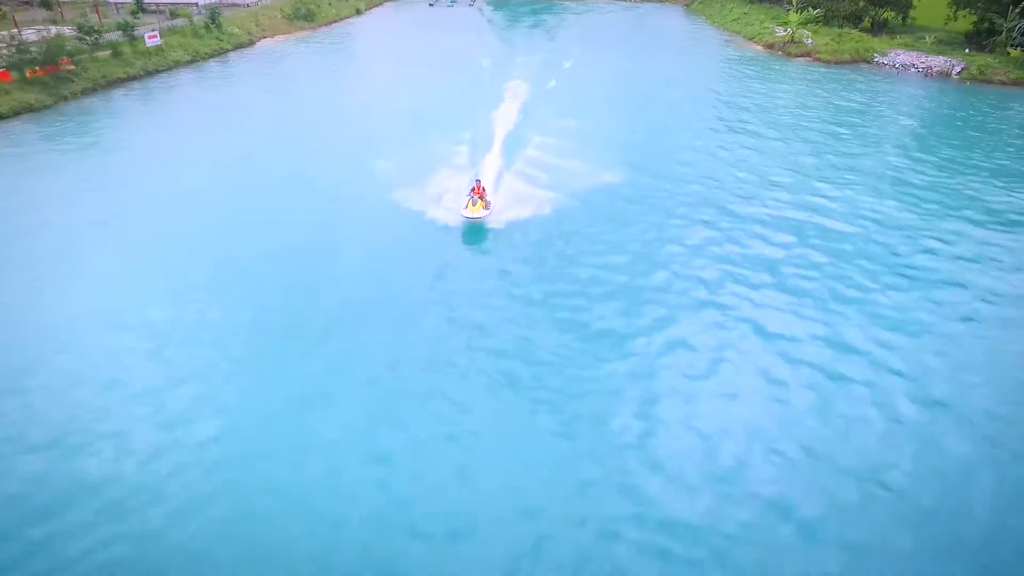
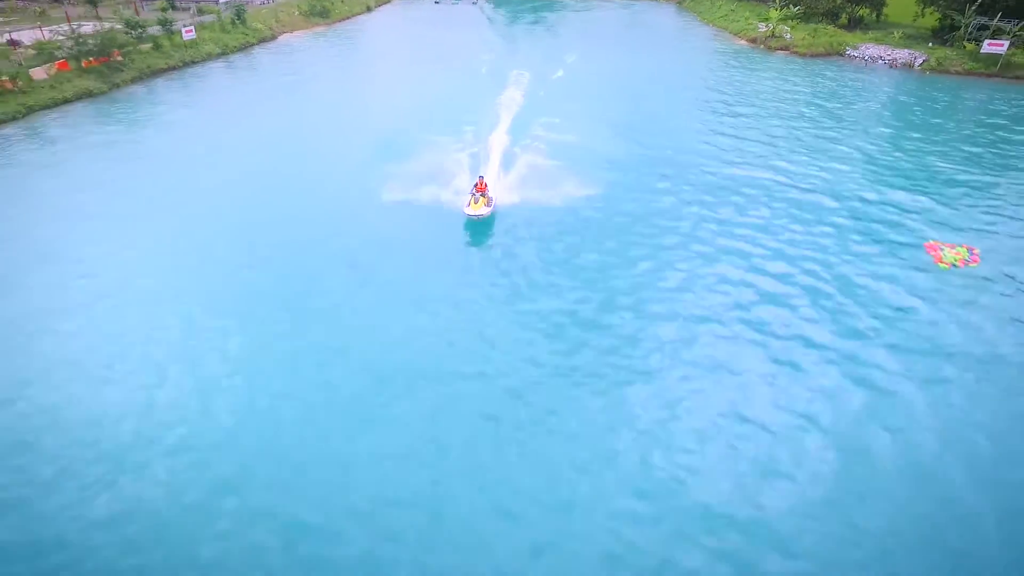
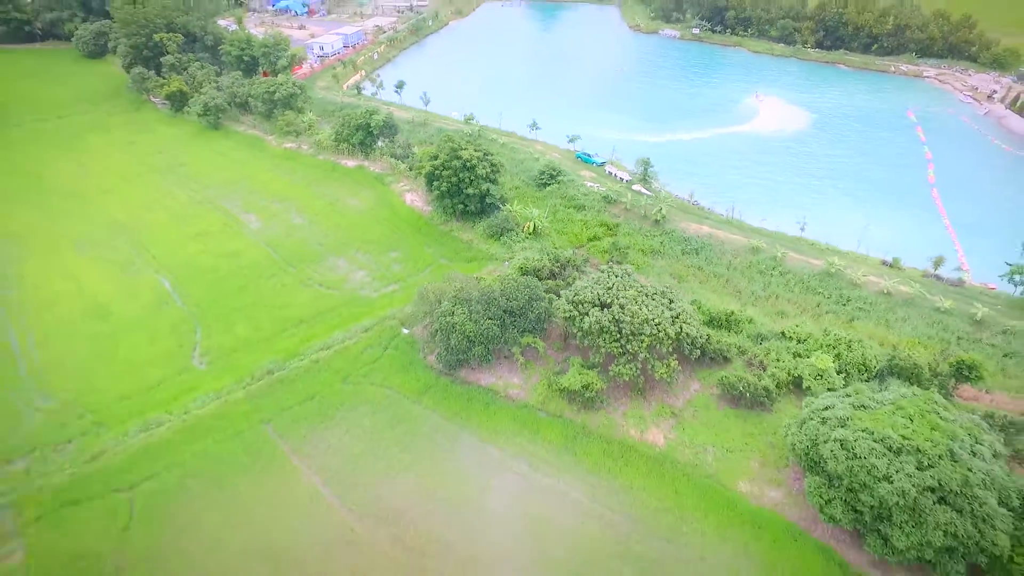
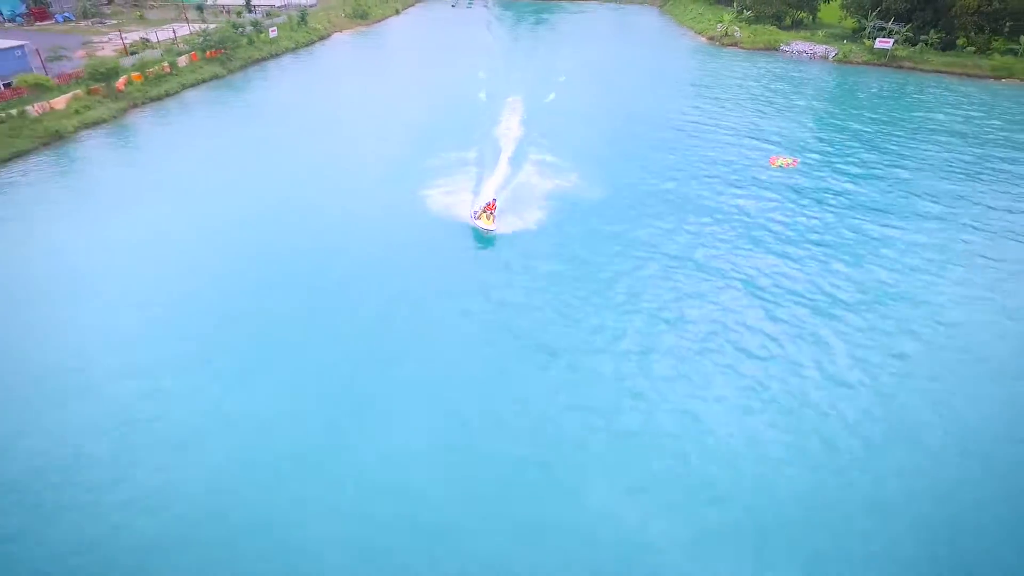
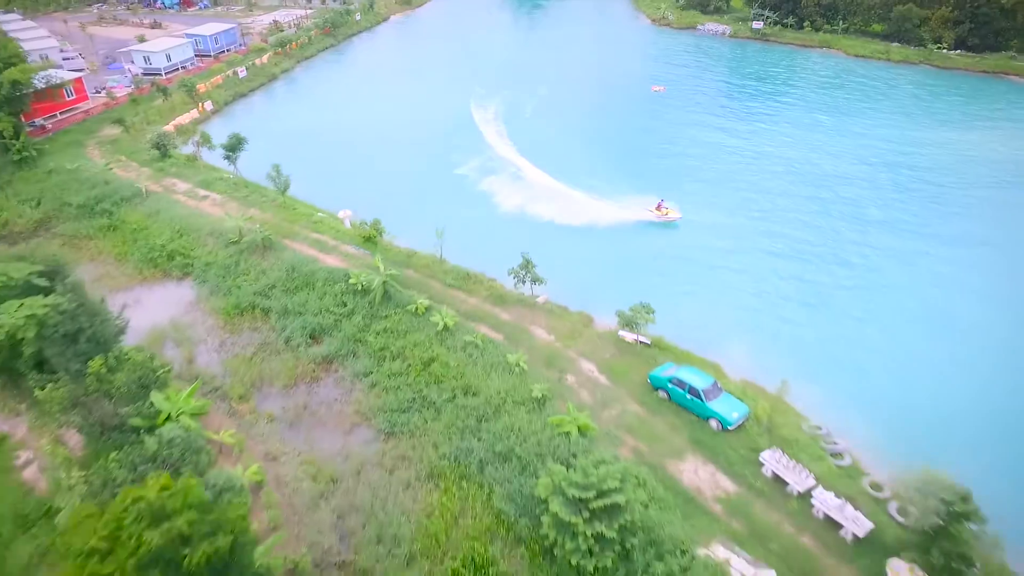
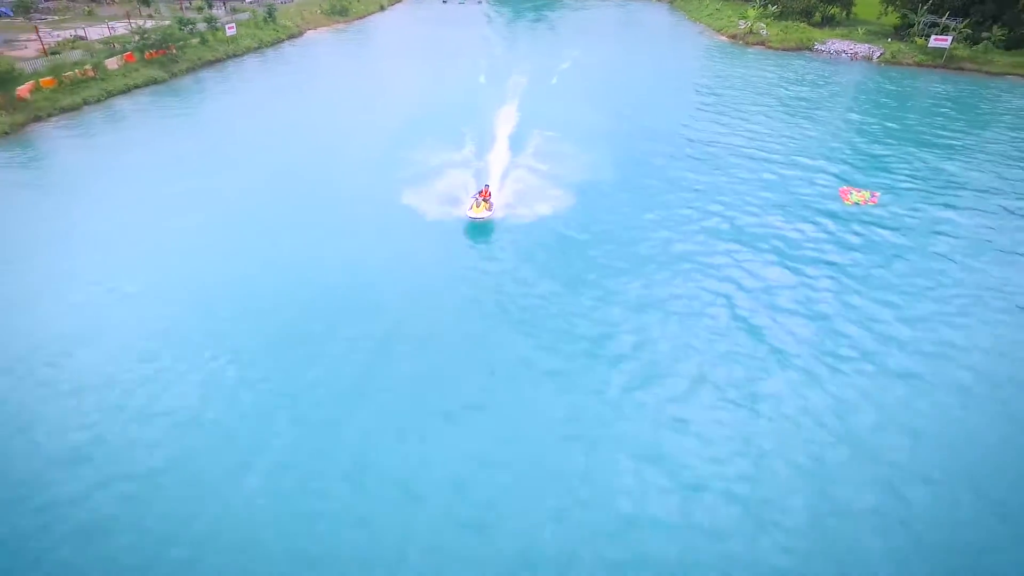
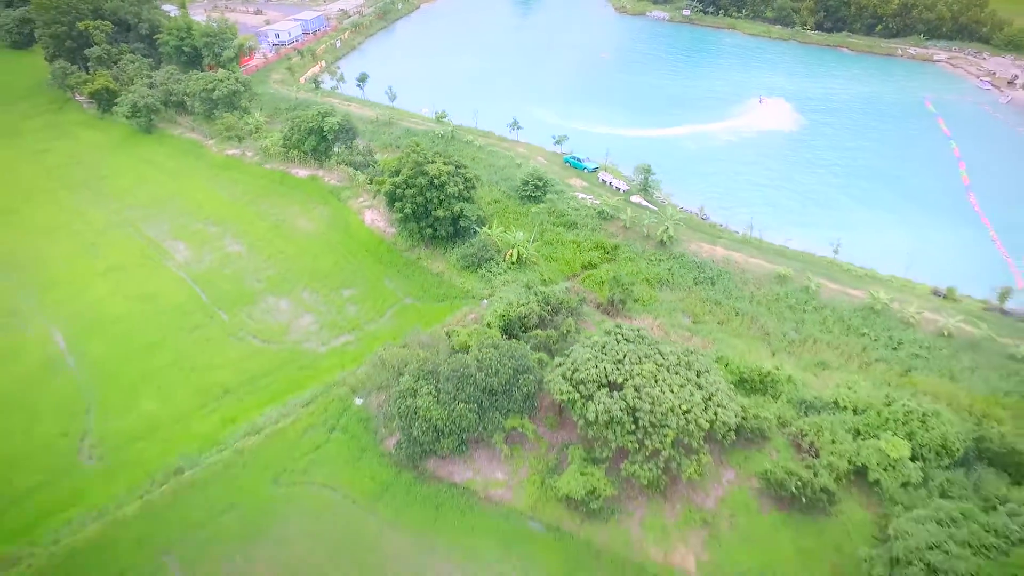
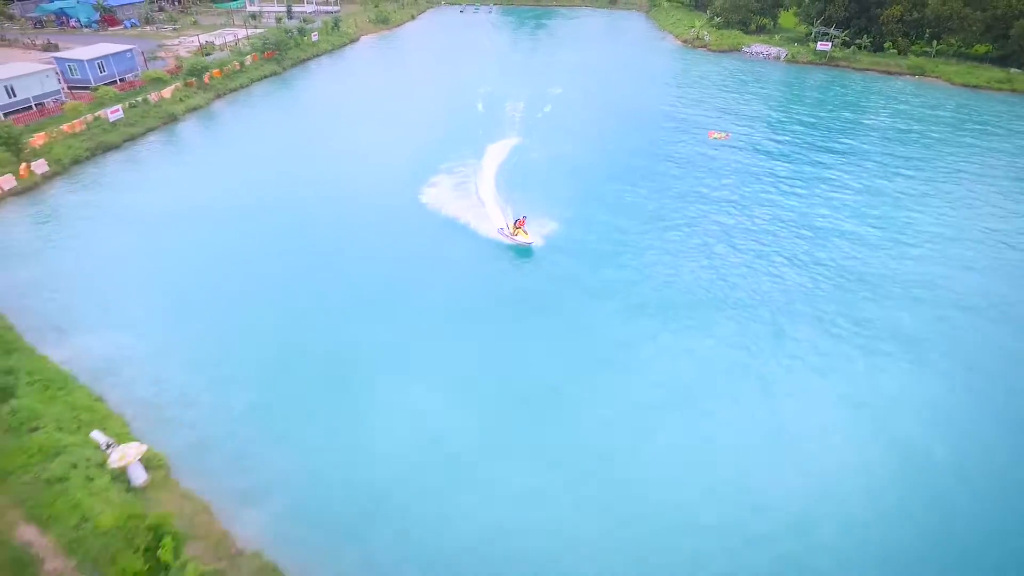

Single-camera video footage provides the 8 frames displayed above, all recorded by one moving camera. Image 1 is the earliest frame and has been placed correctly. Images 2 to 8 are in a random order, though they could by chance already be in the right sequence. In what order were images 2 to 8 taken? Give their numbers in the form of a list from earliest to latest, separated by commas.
2, 6, 4, 8, 5, 7, 3
